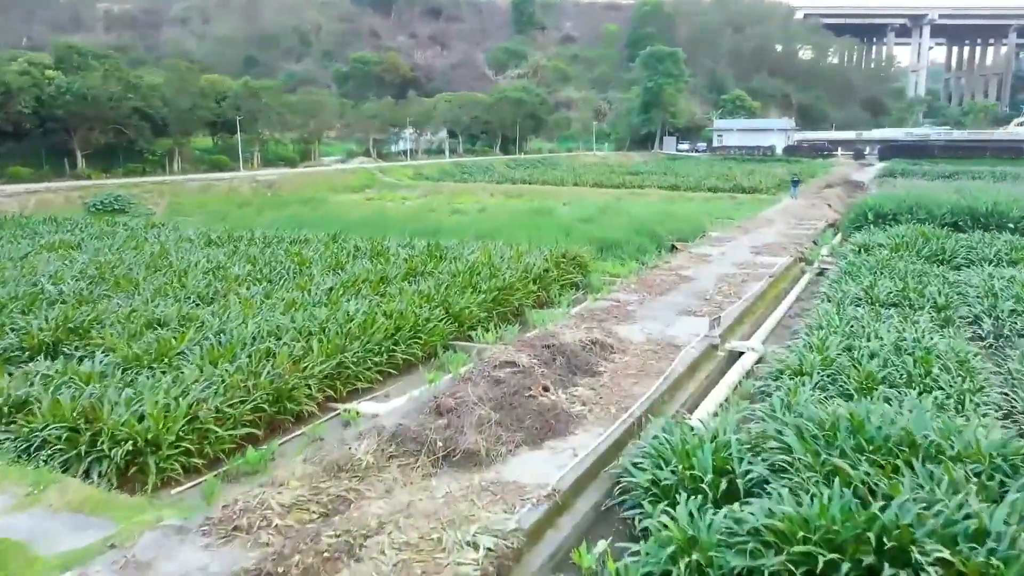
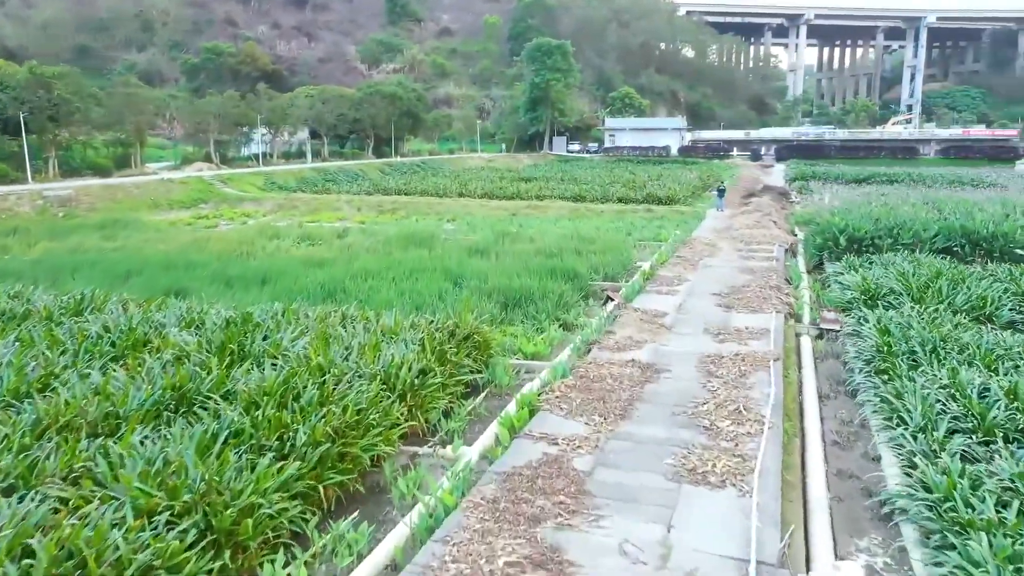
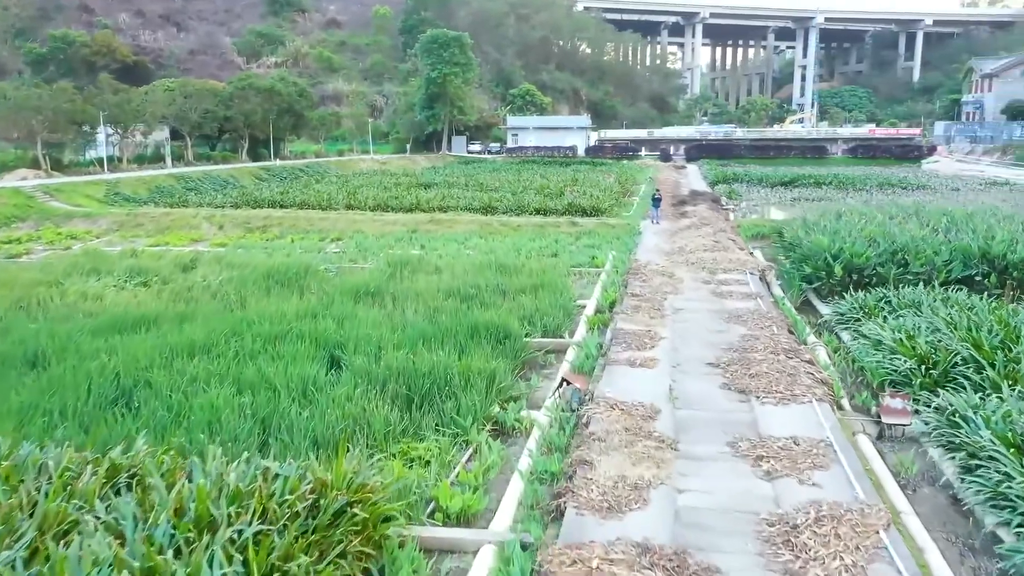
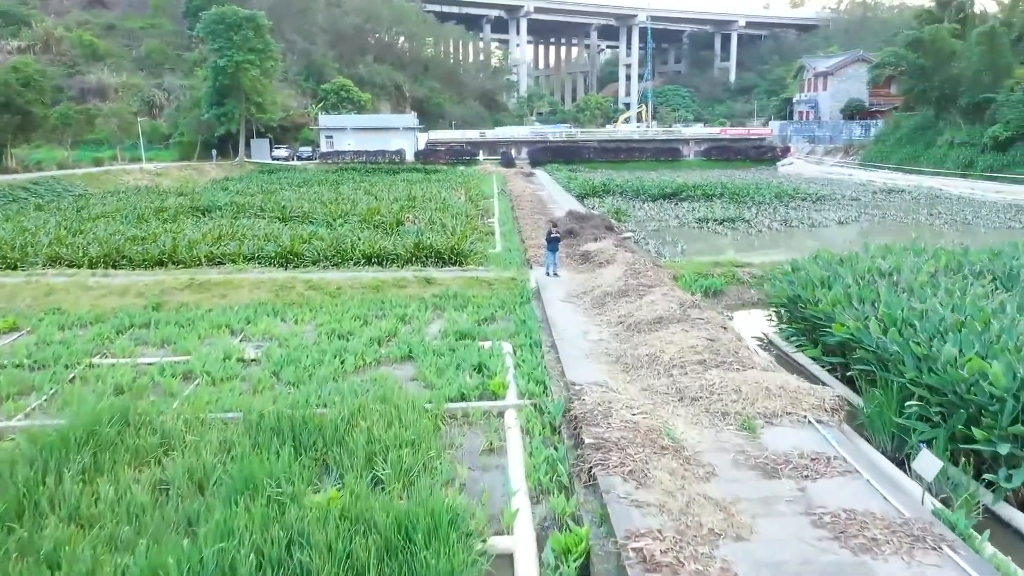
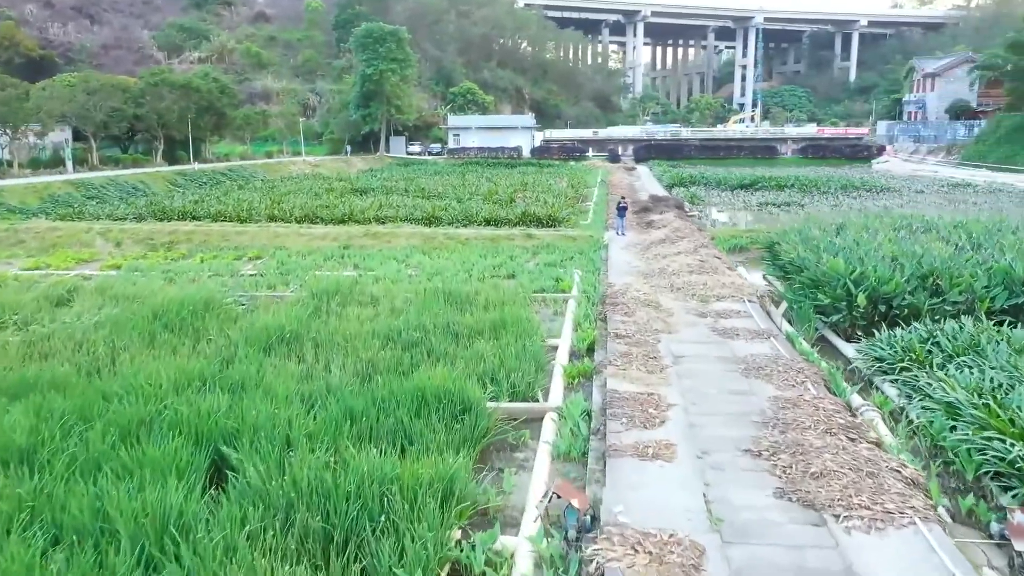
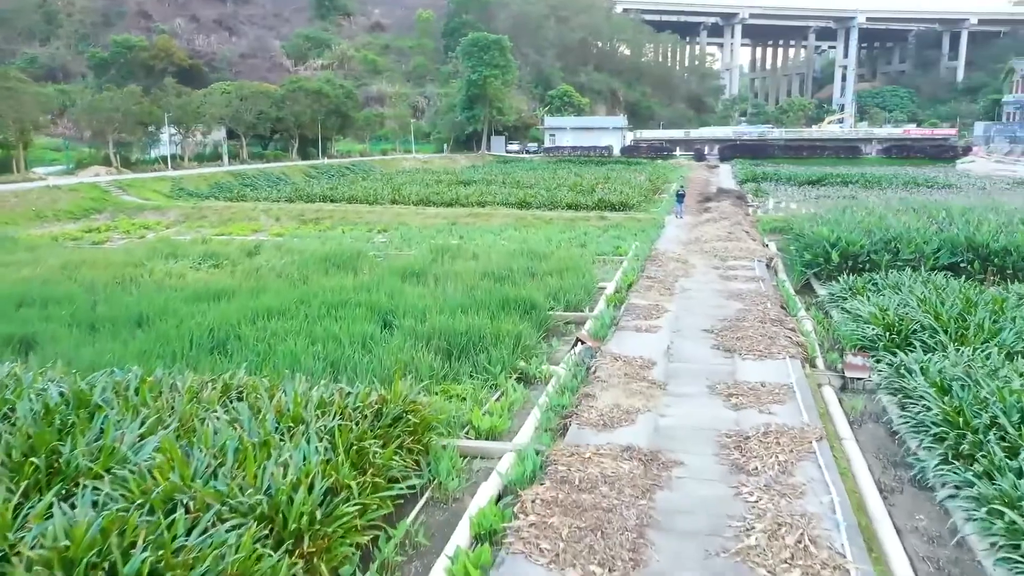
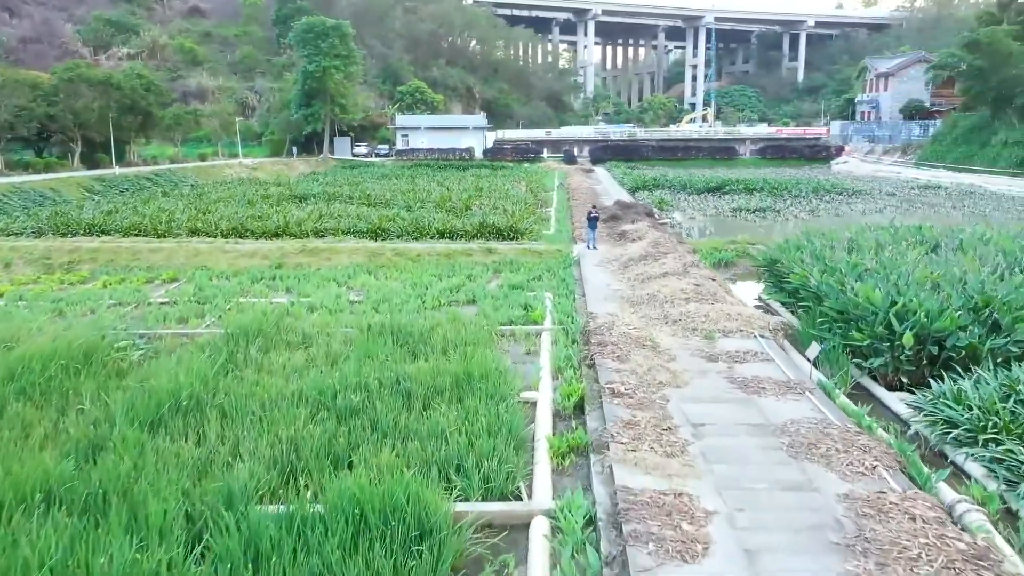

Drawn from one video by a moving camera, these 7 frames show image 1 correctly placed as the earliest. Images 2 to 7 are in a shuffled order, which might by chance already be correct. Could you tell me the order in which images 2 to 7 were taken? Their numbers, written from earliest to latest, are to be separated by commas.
2, 6, 3, 5, 7, 4
